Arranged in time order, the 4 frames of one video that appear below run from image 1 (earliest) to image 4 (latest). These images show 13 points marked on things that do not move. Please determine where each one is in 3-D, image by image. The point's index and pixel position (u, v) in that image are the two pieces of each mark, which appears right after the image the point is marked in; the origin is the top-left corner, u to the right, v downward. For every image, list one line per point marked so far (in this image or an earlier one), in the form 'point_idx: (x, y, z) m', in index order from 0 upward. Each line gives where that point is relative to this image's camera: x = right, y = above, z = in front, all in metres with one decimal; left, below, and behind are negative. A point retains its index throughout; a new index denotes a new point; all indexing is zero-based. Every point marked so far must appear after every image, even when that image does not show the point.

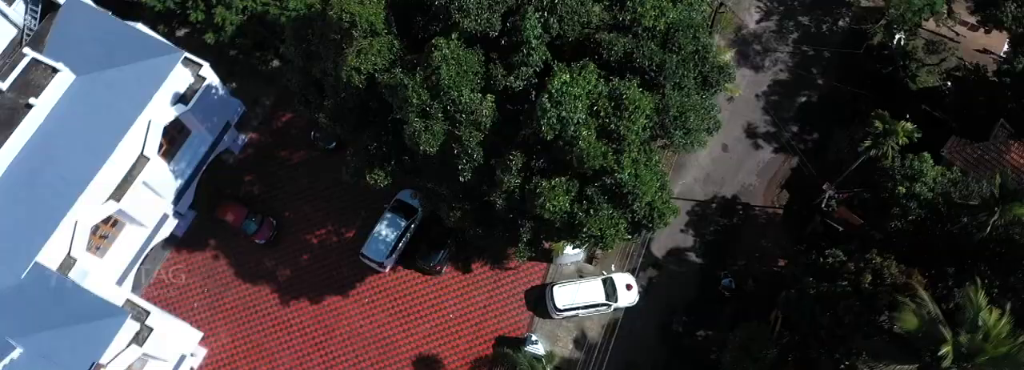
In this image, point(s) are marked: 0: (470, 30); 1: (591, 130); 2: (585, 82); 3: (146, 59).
0: (-0.6, +2.0, +11.1) m
1: (+1.0, +0.7, +11.1) m
2: (+0.9, +1.3, +11.0) m
3: (-6.7, +2.4, +15.2) m
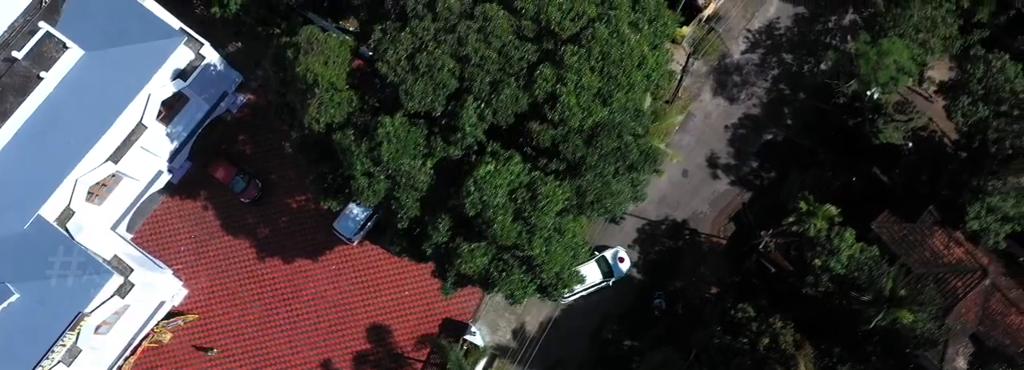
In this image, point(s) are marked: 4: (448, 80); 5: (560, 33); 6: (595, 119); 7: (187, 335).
0: (-1.5, +1.1, +12.4) m
1: (-0.1, -0.4, +12.5) m
2: (-0.1, +0.1, +12.4) m
3: (-7.3, +2.9, +16.6) m
4: (-1.0, +1.6, +12.3) m
5: (+0.7, +2.2, +12.5) m
6: (+1.2, +1.0, +12.5) m
7: (-7.8, -3.6, +19.6) m
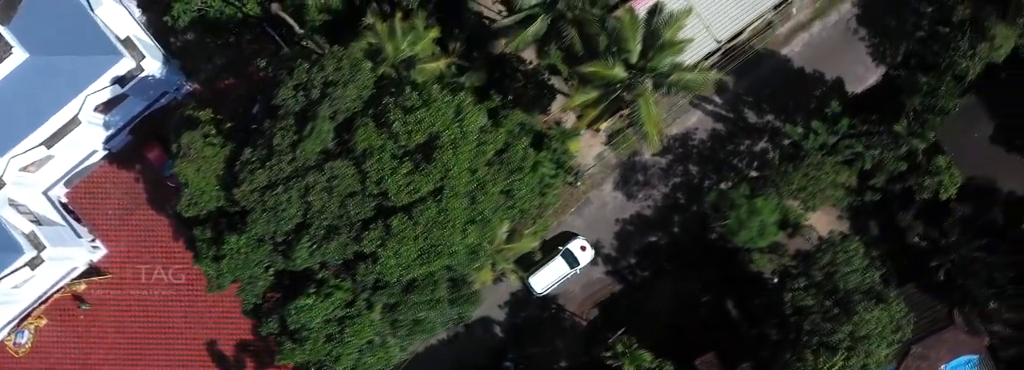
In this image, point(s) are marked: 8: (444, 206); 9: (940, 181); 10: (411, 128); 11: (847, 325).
0: (-4.4, -0.8, +14.3) m
1: (-3.4, -2.6, +14.6) m
2: (-3.3, -2.1, +14.4) m
3: (-9.3, +2.9, +18.3) m
4: (-3.8, -0.5, +14.2) m
5: (-2.0, -0.3, +14.2) m
6: (-1.8, -1.6, +14.3) m
7: (-11.2, -2.8, +22.2) m
8: (-1.2, -0.4, +14.2) m
9: (+10.3, +0.1, +19.8) m
10: (-1.7, +1.0, +14.2) m
11: (+7.1, -3.0, +17.5) m
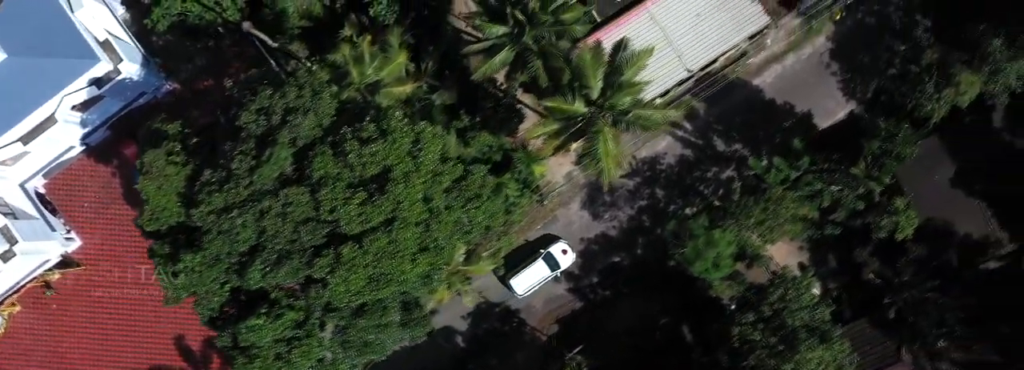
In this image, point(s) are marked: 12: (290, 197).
0: (-5.3, -1.2, +14.8) m
1: (-4.4, -3.1, +15.1) m
2: (-4.3, -2.5, +14.9) m
3: (-10.0, +2.9, +18.7) m
4: (-4.7, -0.9, +14.6) m
5: (-2.9, -0.8, +14.6) m
6: (-2.7, -2.1, +14.8) m
7: (-12.2, -2.6, +22.8) m
8: (-2.1, -0.9, +14.6) m
9: (+9.5, -0.9, +20.2) m
10: (-2.6, +0.5, +14.6) m
11: (+6.1, -3.9, +17.9) m
12: (-3.9, -0.2, +14.6) m
